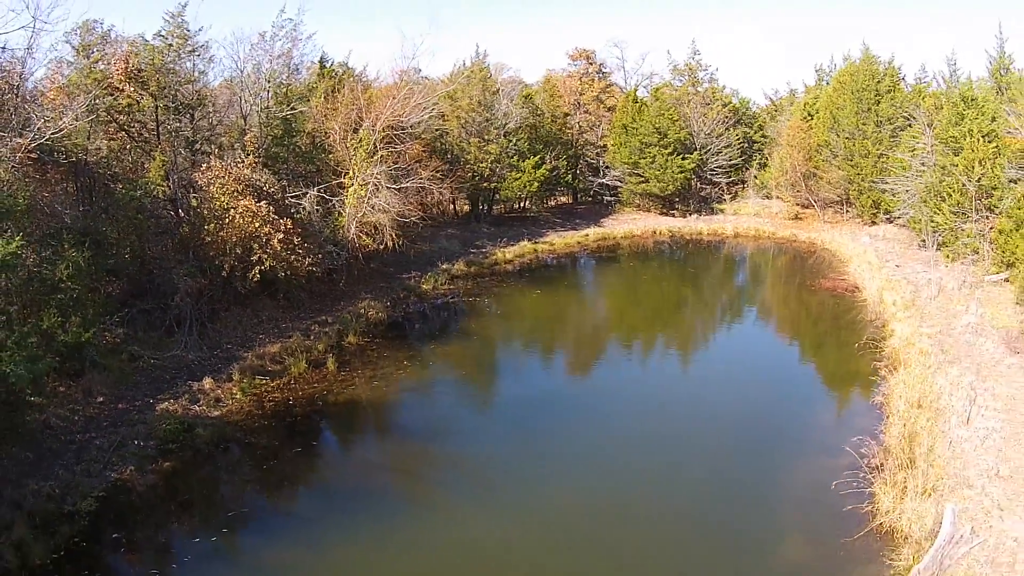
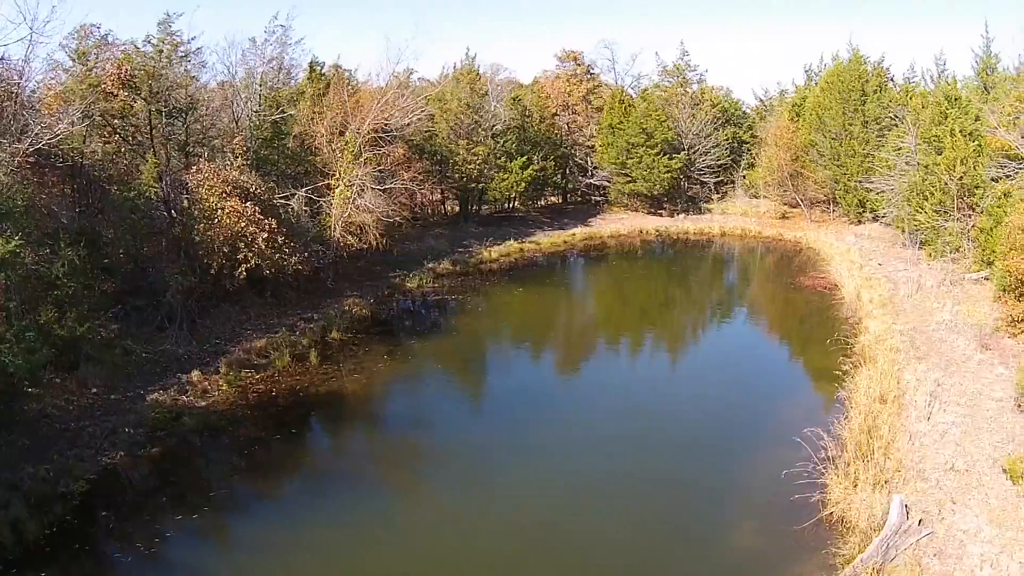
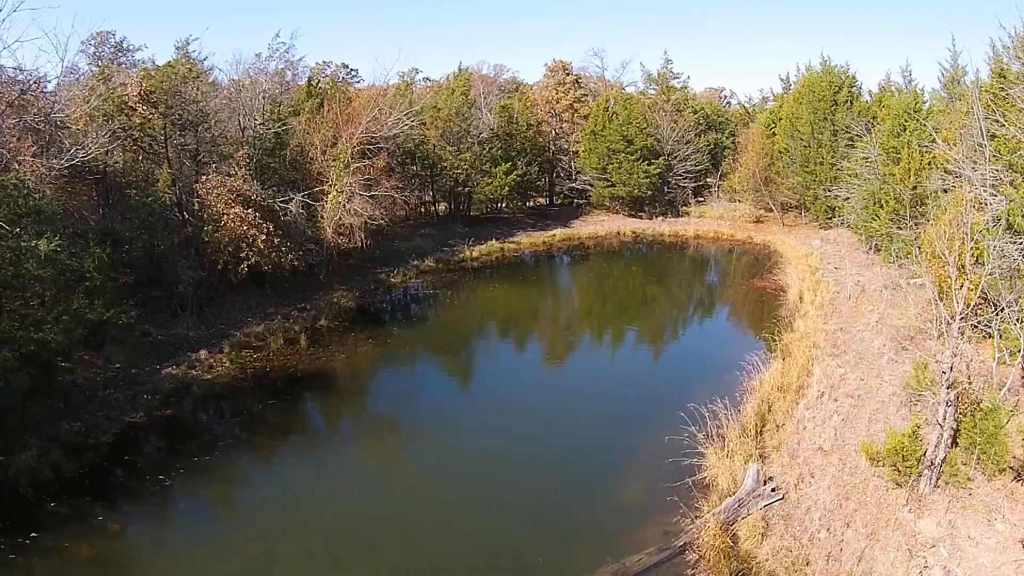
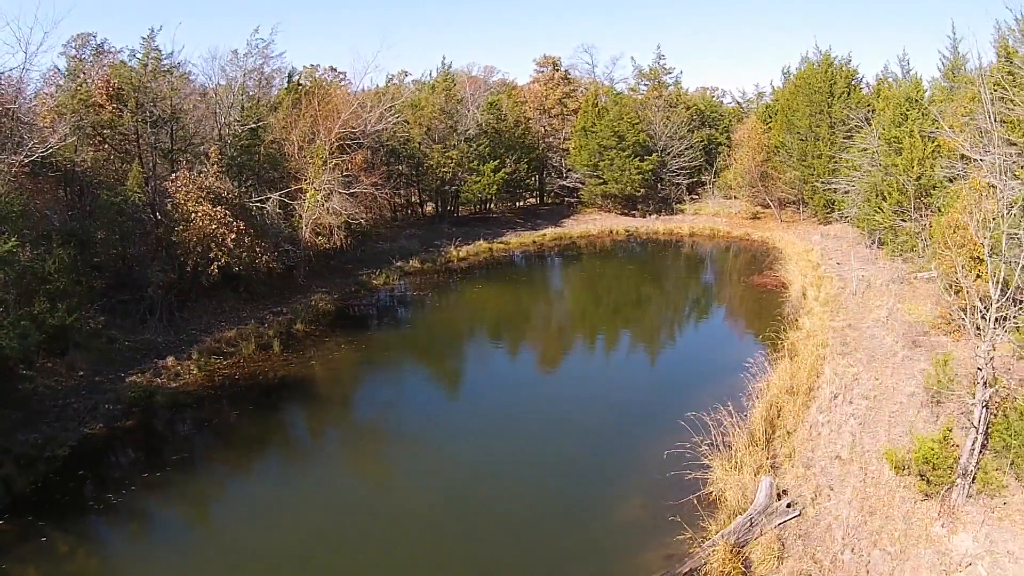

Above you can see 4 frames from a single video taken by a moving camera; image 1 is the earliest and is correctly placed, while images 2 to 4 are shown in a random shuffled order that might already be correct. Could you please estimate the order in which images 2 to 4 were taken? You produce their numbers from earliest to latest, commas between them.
2, 4, 3
